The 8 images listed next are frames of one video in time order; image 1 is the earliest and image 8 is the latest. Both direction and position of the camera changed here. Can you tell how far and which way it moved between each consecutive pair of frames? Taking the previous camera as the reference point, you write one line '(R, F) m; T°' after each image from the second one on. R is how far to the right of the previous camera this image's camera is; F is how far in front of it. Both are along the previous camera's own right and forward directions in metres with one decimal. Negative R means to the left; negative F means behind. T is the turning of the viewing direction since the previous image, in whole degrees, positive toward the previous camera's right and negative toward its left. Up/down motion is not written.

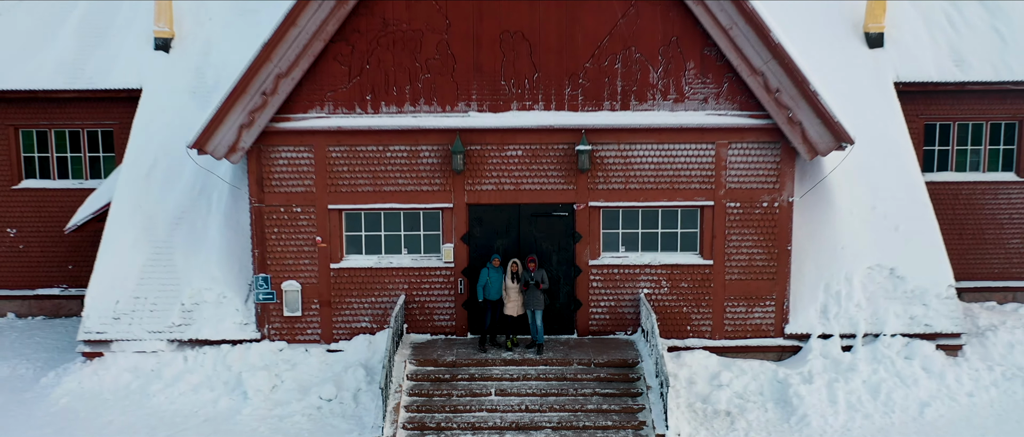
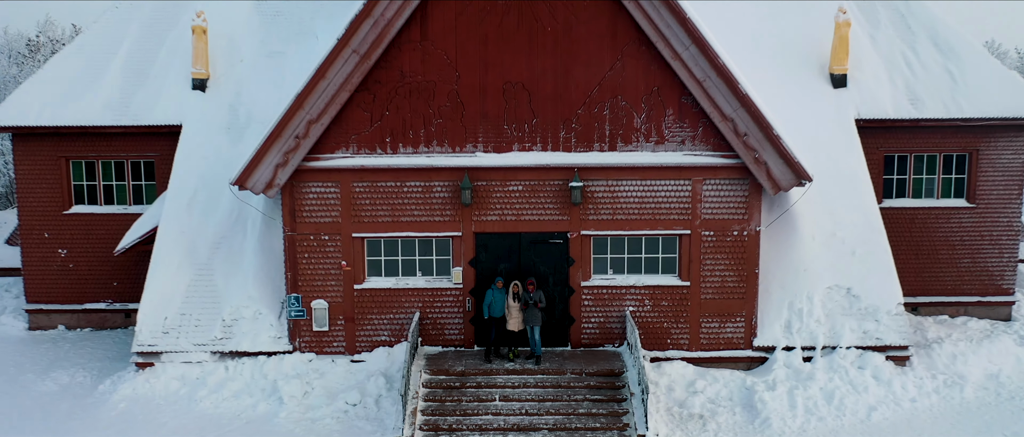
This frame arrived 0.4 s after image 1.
(0.0, -1.3) m; 0°
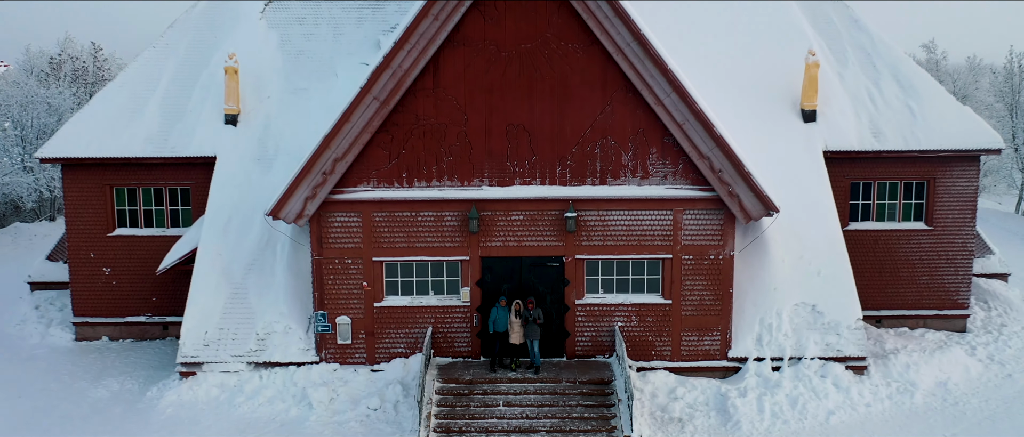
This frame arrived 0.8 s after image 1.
(0.0, -1.3) m; 0°
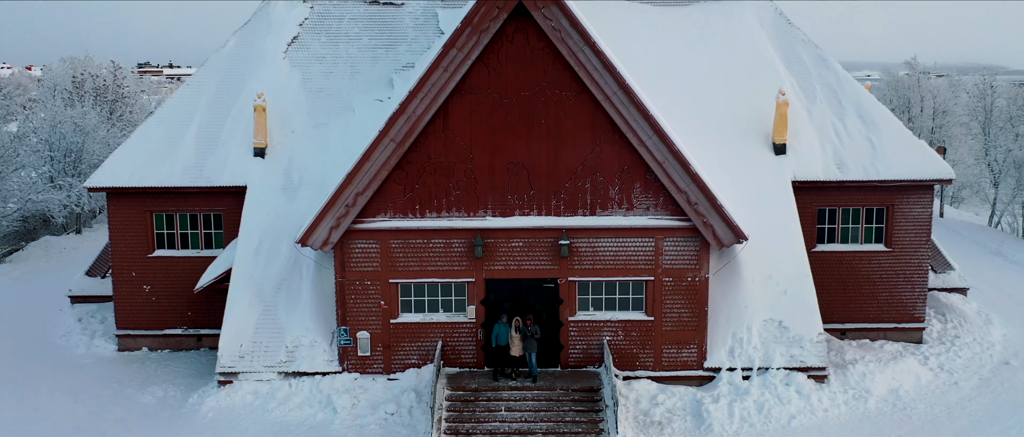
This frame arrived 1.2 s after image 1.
(0.0, -1.5) m; 0°
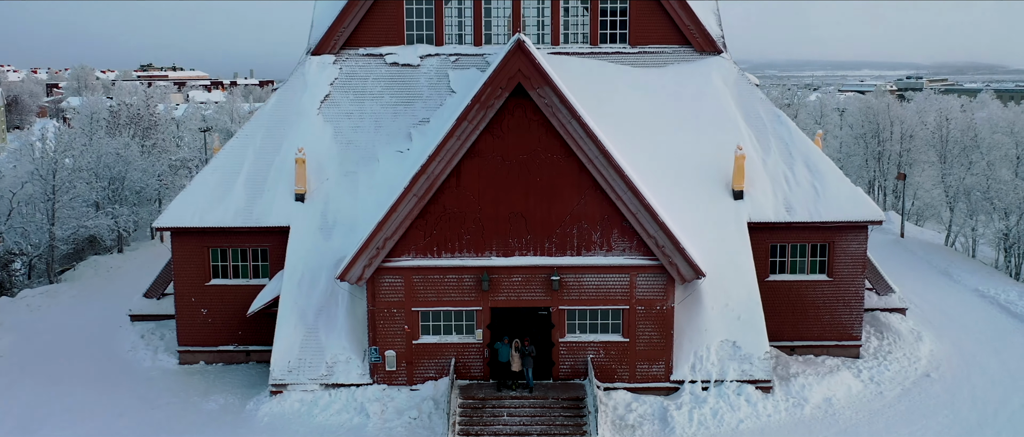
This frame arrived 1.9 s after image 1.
(0.0, -2.9) m; 0°
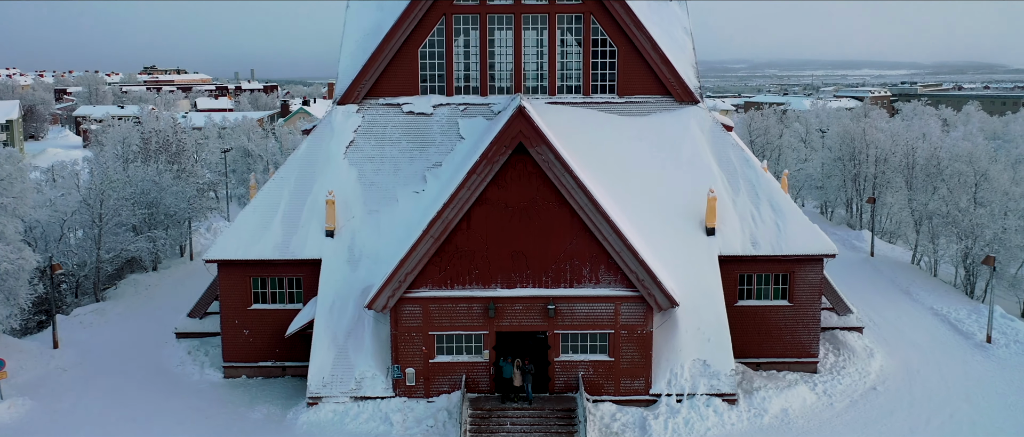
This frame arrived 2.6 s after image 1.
(0.0, -2.8) m; 0°
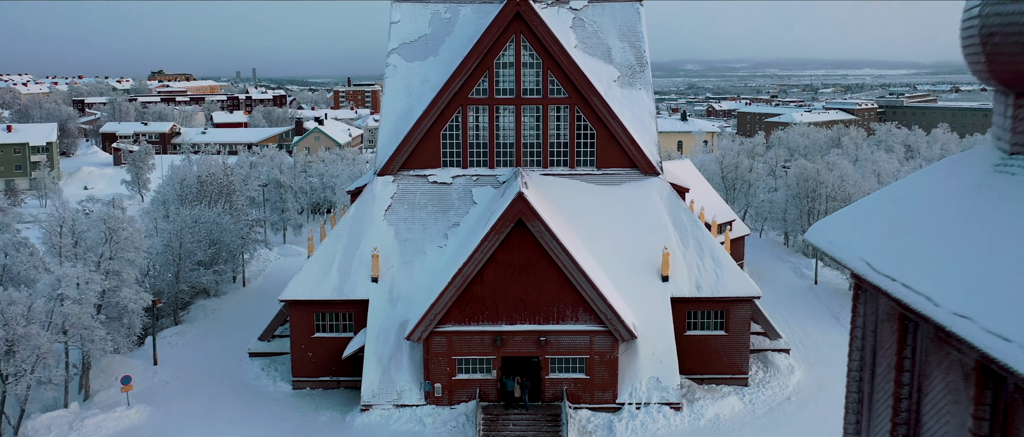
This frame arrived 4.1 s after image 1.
(0.0, -6.6) m; 0°
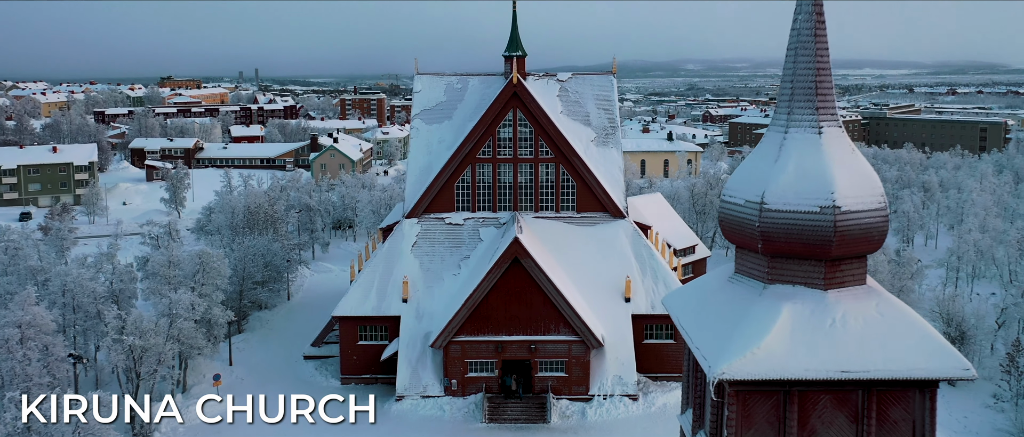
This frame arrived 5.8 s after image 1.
(+0.2, -8.4) m; 0°
